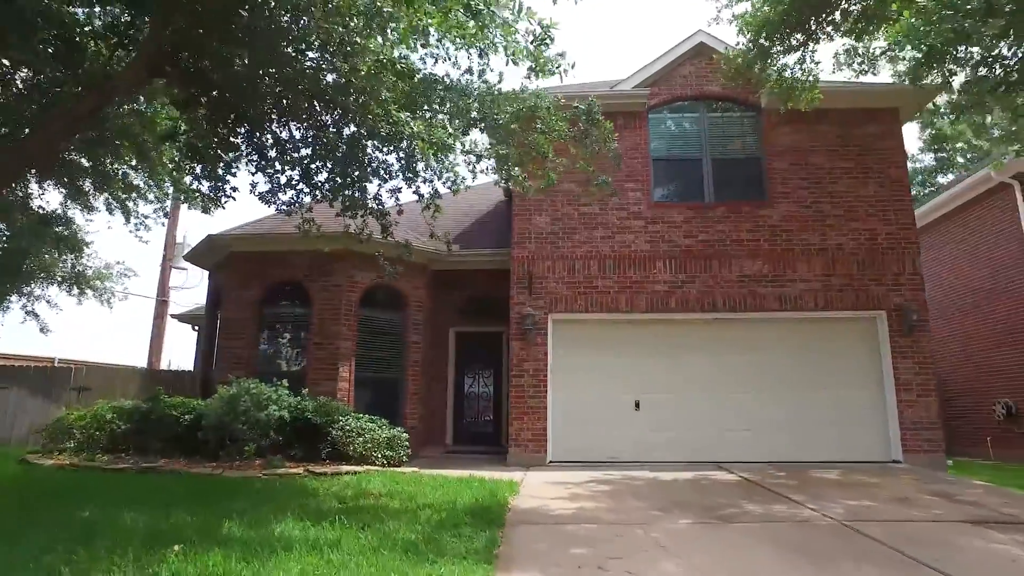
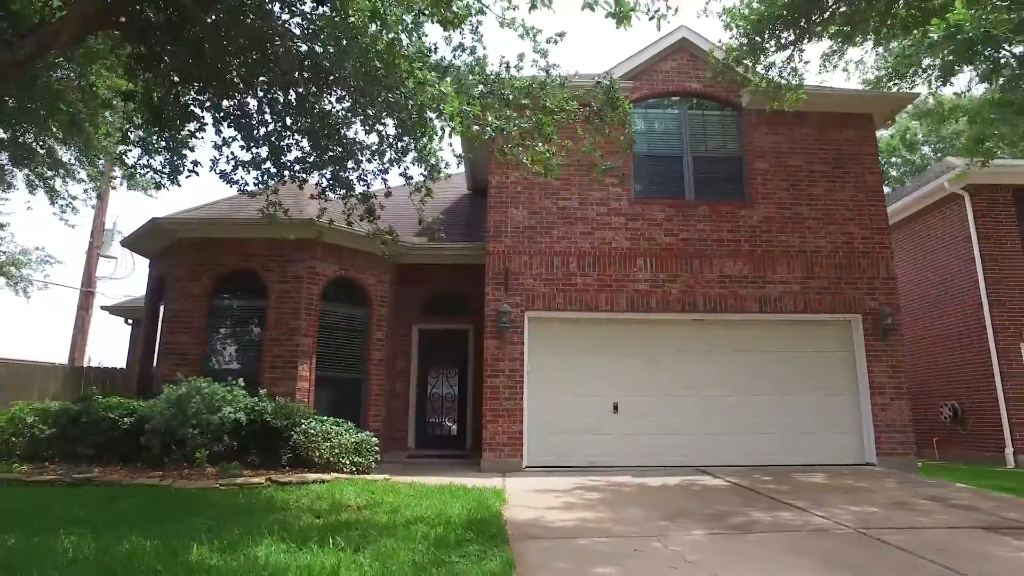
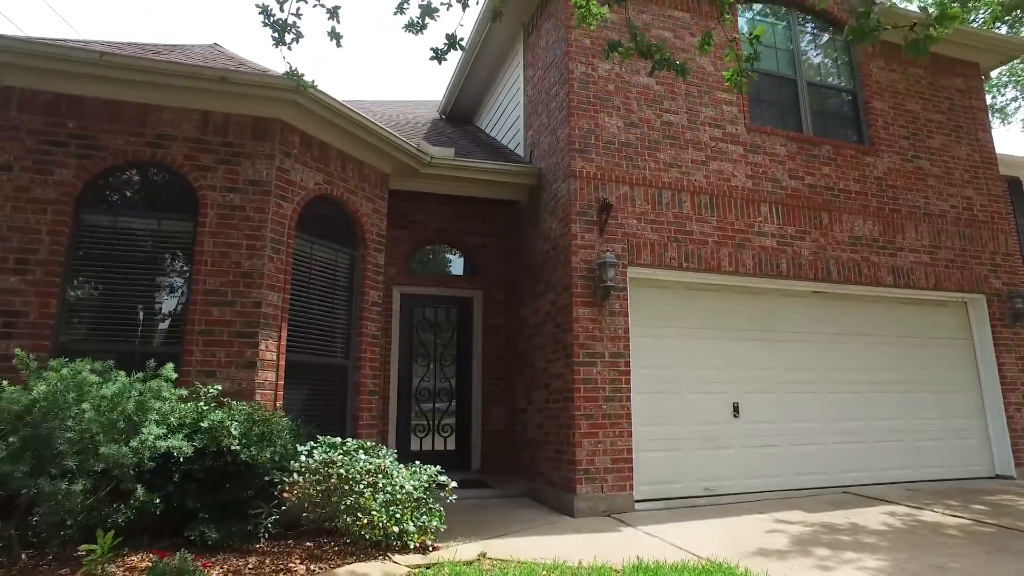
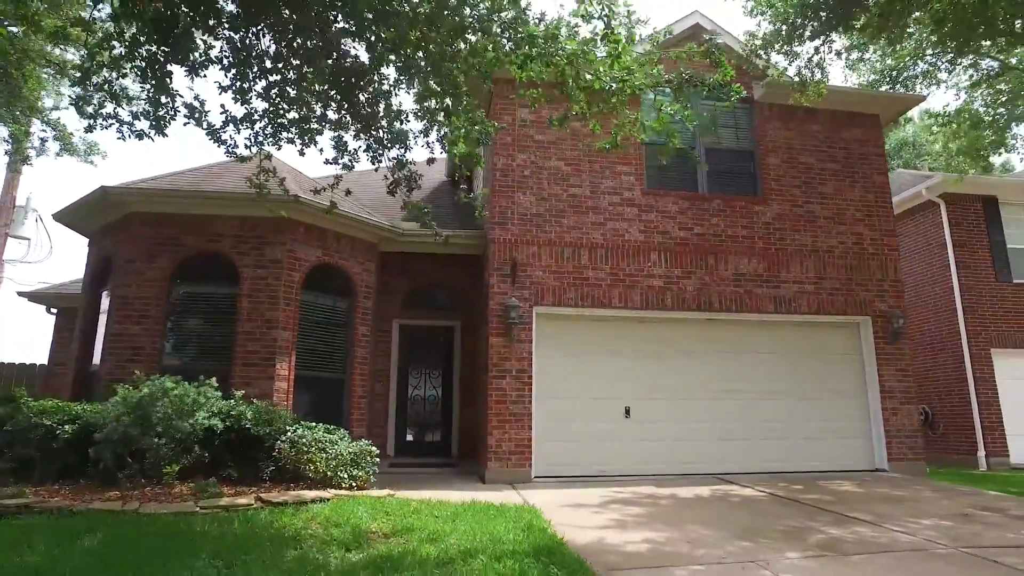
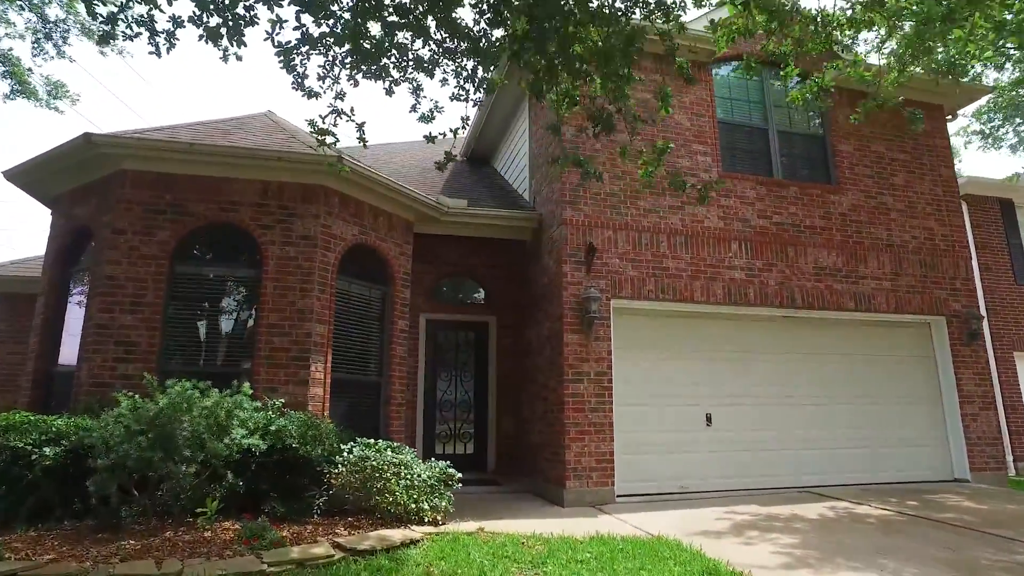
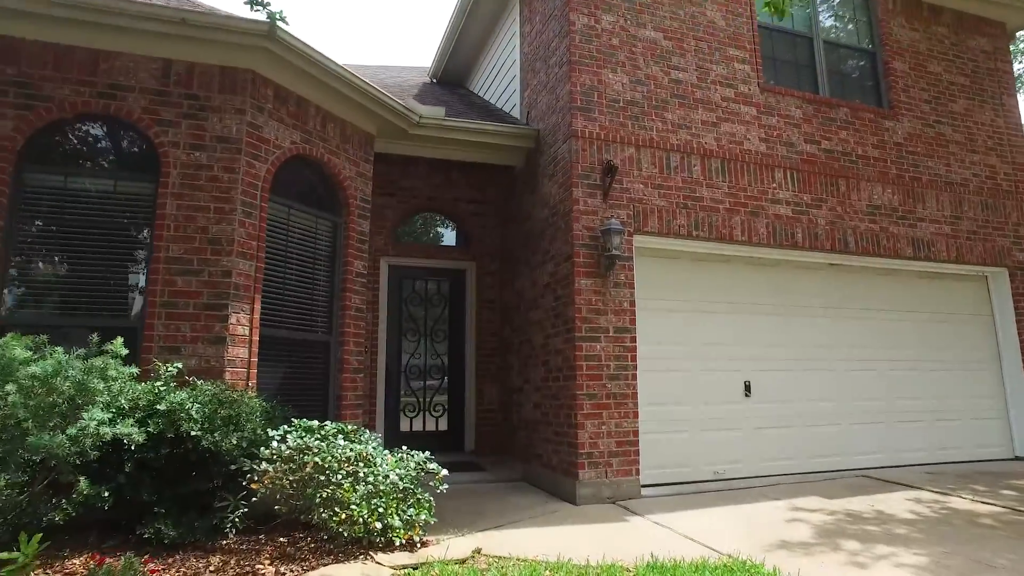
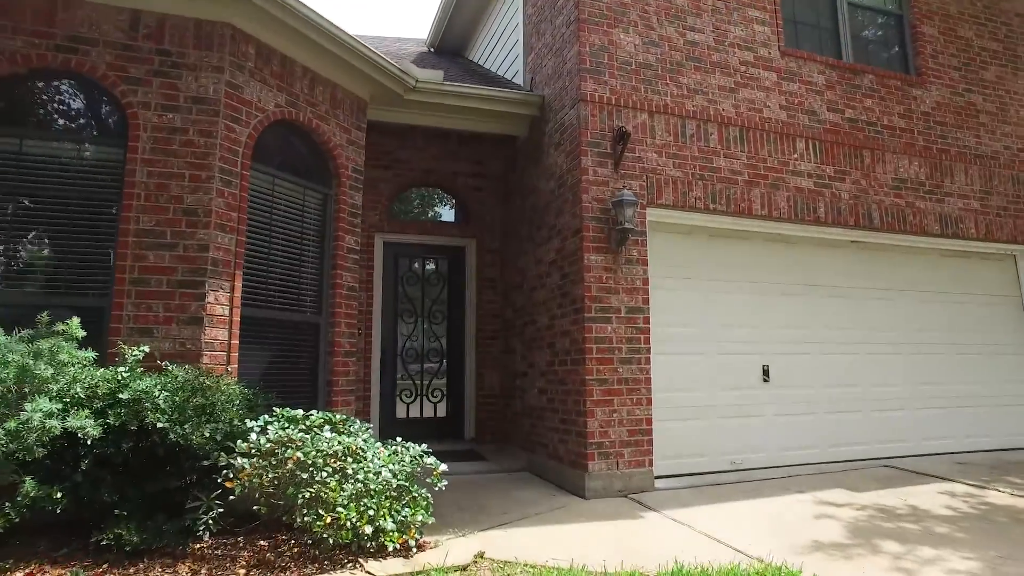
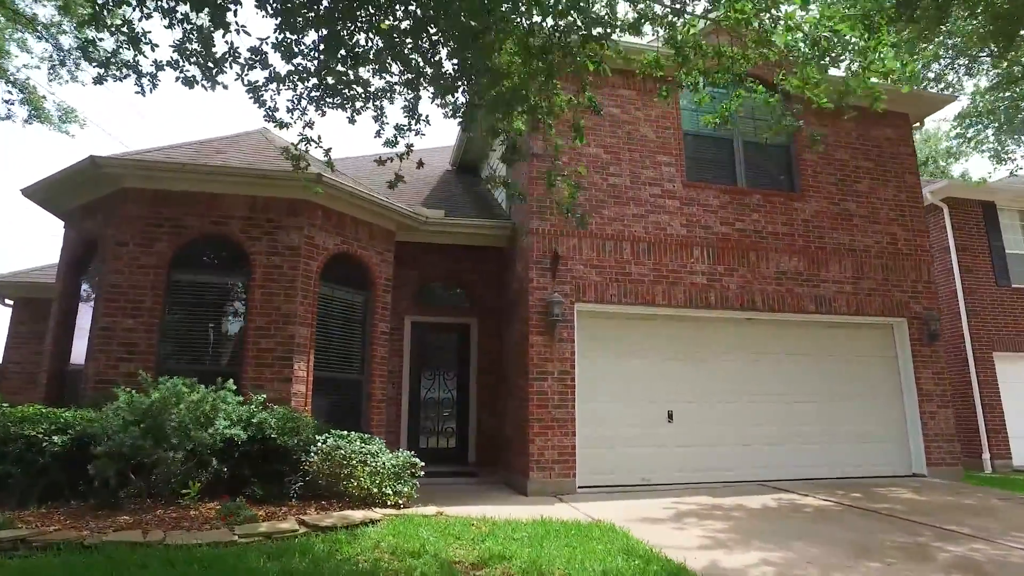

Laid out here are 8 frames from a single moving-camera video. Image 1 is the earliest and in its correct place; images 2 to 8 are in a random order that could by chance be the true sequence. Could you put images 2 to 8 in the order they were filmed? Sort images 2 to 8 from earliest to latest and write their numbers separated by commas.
2, 4, 8, 5, 3, 6, 7
